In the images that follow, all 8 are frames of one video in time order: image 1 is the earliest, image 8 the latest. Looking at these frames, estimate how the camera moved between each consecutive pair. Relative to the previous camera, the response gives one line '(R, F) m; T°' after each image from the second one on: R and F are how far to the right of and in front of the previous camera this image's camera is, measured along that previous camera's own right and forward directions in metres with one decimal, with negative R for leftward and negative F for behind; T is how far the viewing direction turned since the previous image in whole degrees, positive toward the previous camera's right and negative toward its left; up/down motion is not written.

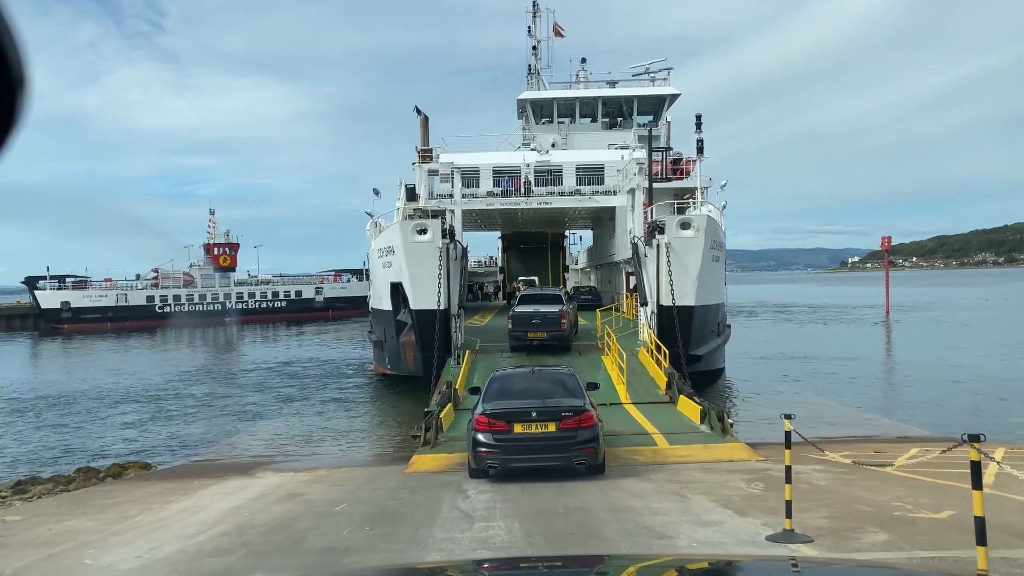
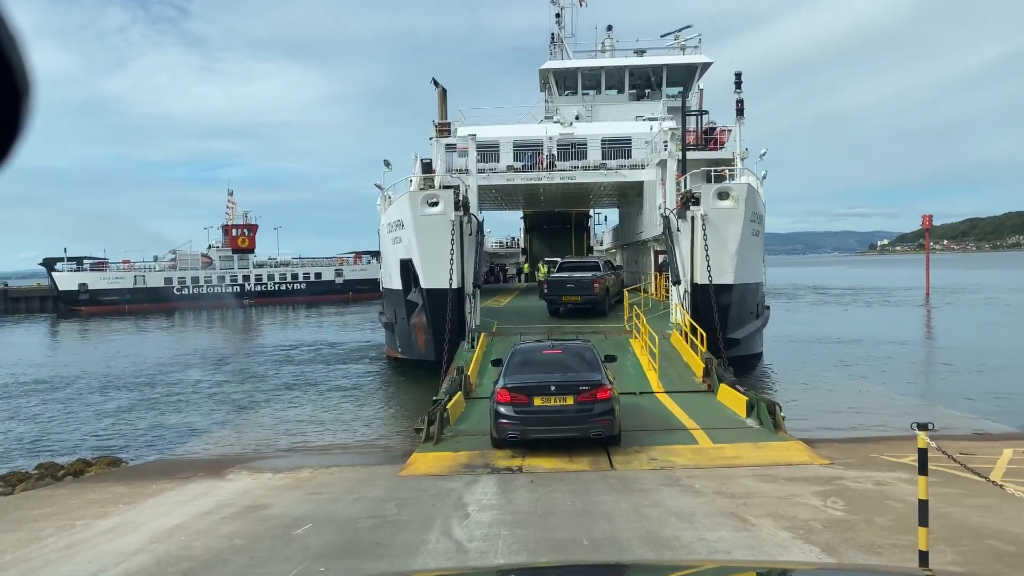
(+0.1, +1.6) m; -2°
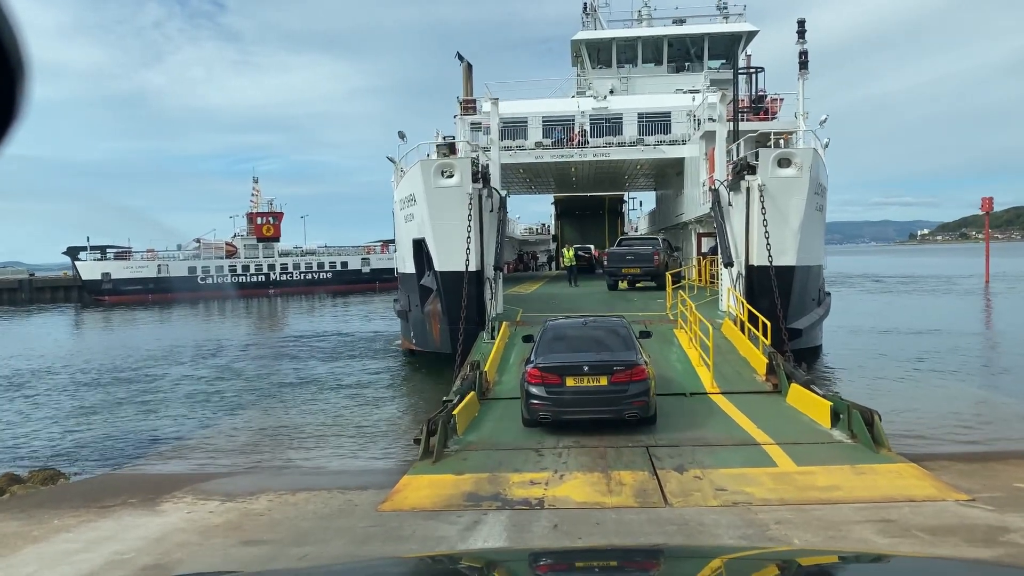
(+0.1, +2.2) m; -2°
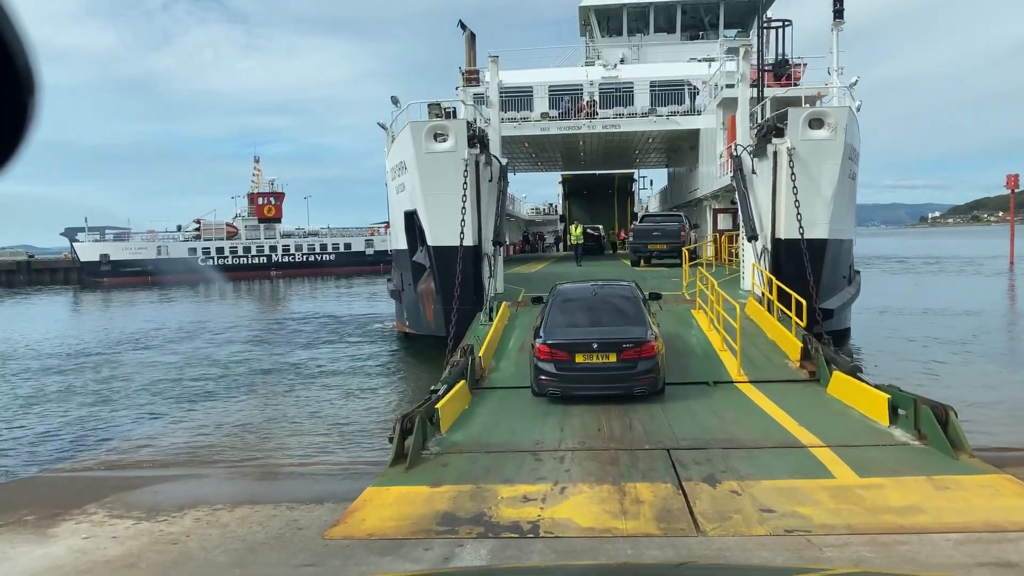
(+0.1, +1.4) m; -1°
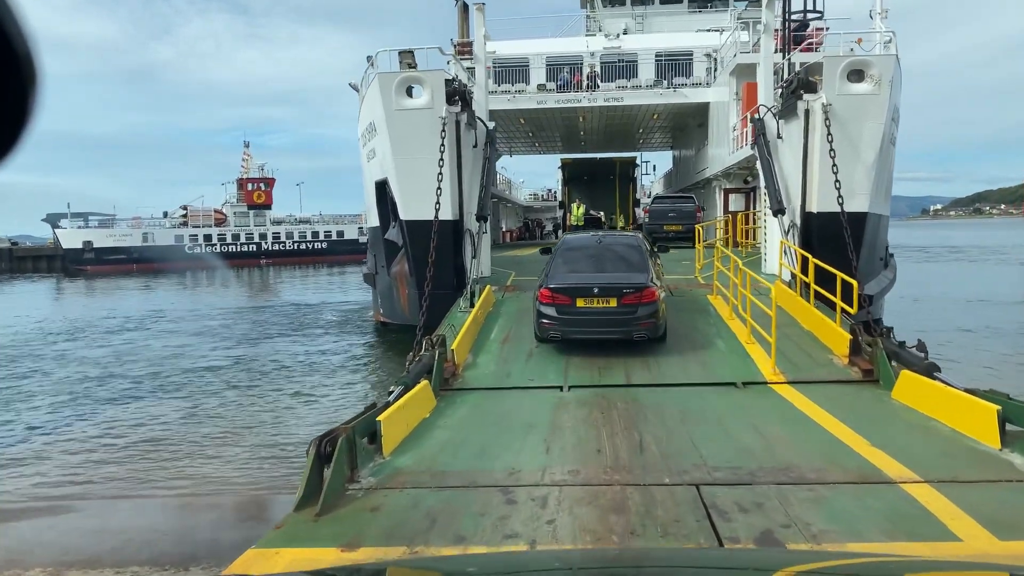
(+0.2, +2.0) m; 0°
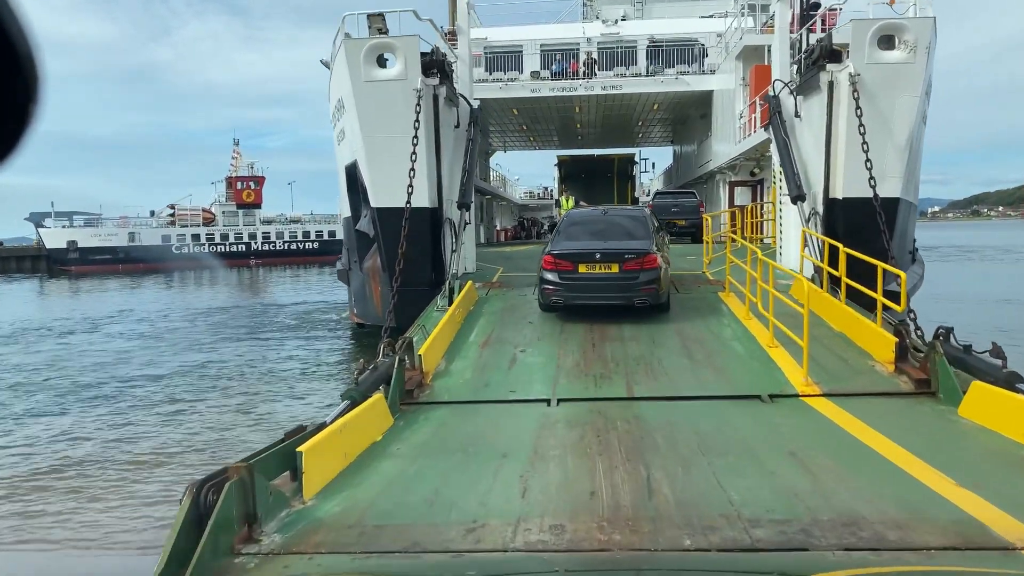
(+0.2, +1.4) m; 0°
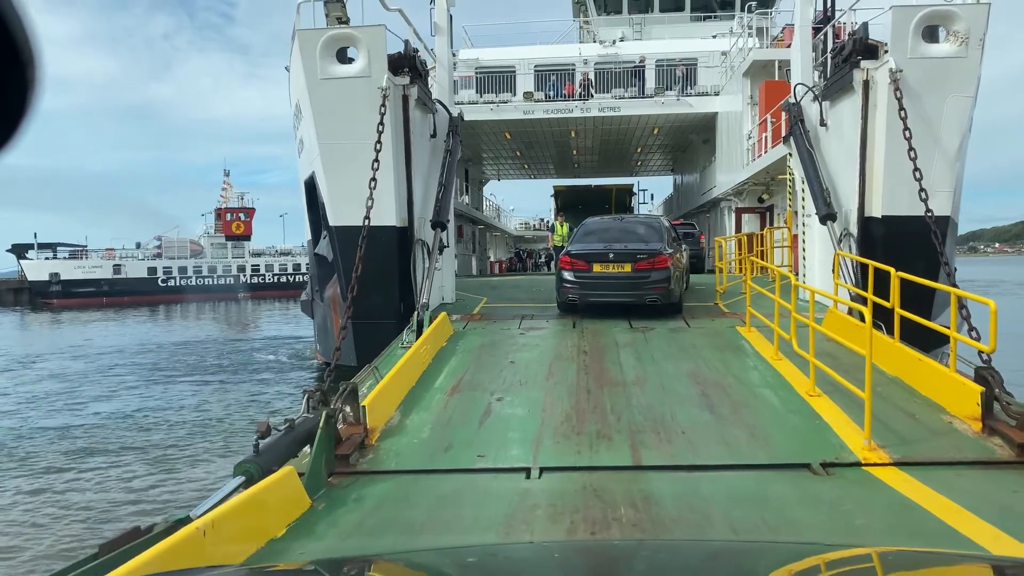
(+0.2, +1.6) m; 0°
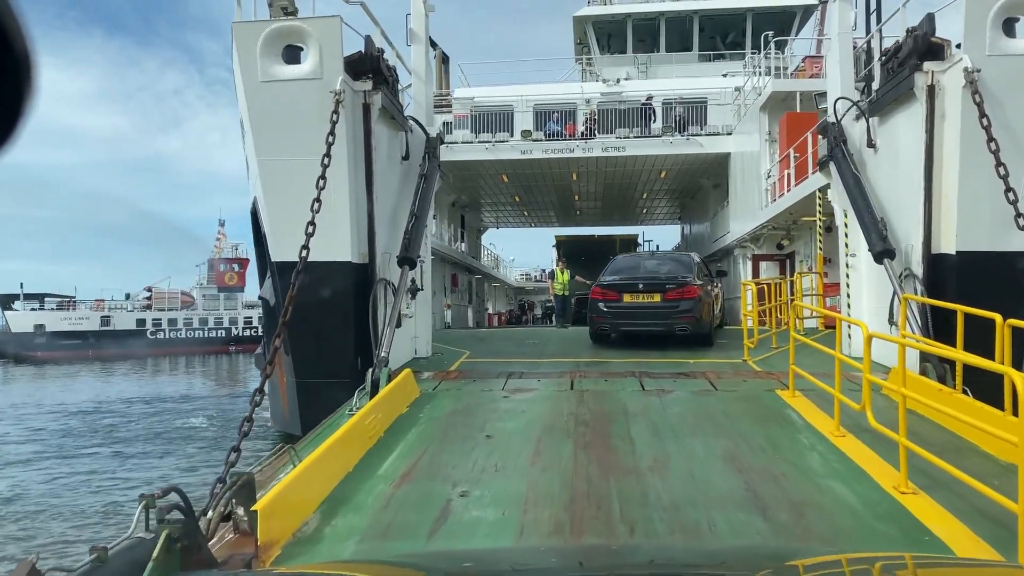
(+0.2, +1.7) m; 0°
